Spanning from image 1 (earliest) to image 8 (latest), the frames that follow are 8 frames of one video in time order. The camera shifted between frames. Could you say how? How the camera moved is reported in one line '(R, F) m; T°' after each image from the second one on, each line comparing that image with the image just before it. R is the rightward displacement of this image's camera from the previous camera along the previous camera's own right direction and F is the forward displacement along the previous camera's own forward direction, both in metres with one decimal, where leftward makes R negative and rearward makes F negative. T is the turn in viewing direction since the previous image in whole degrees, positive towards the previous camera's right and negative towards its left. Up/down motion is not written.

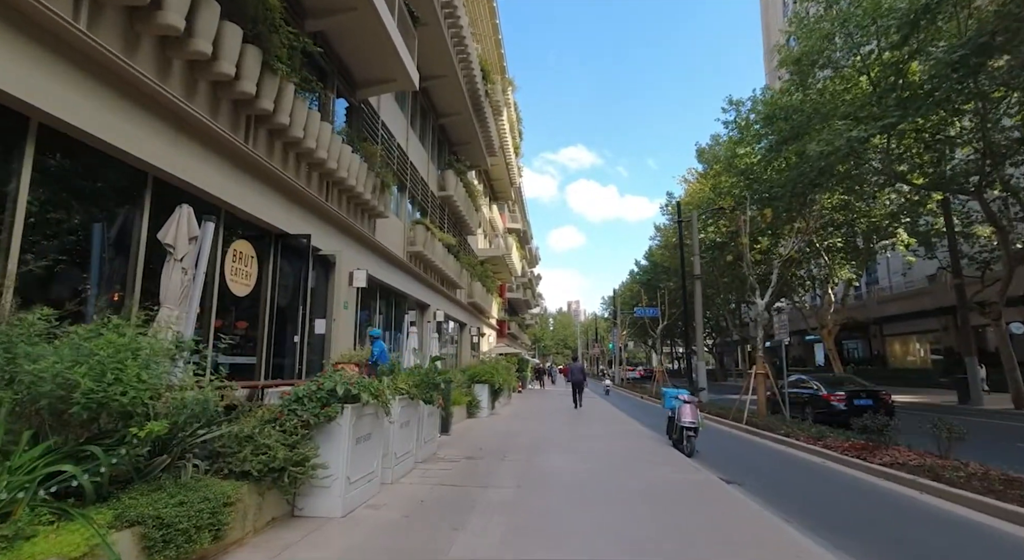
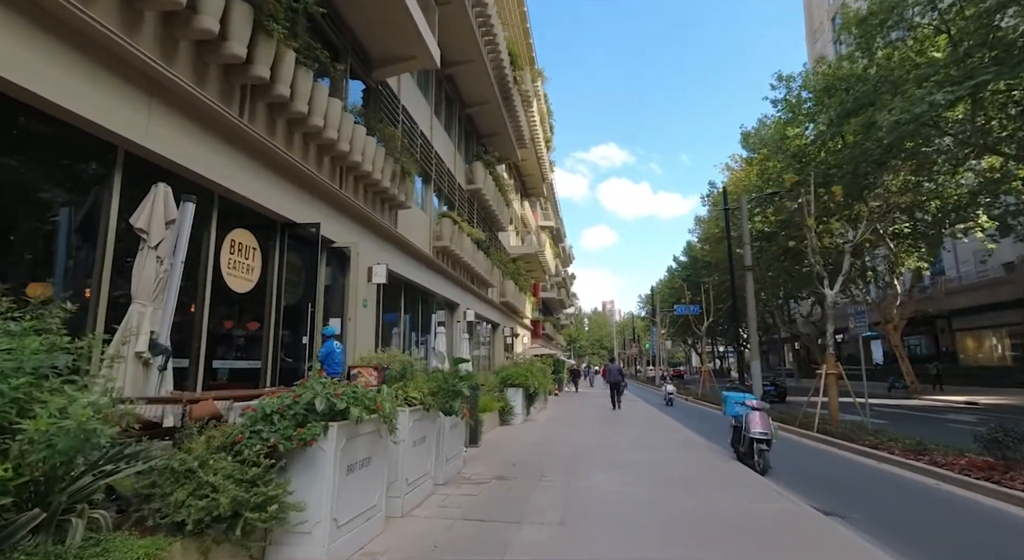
(0.0, +1.2) m; -4°
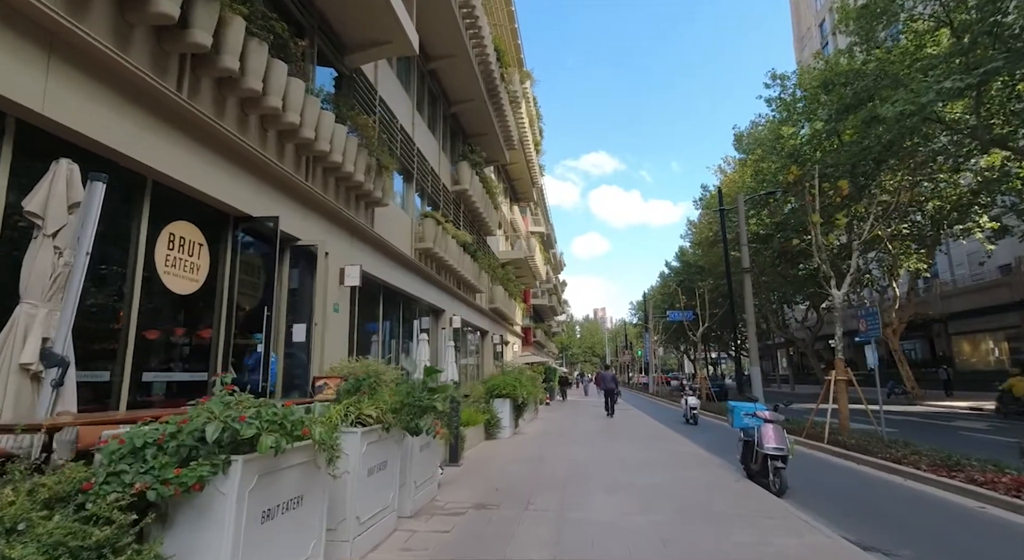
(+0.1, +0.9) m; +1°
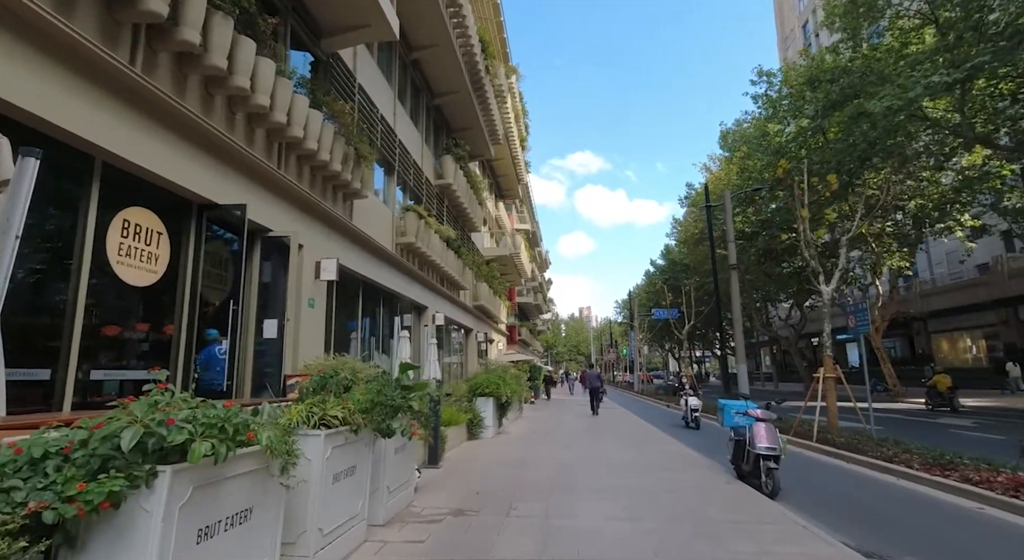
(0.0, +0.4) m; +2°
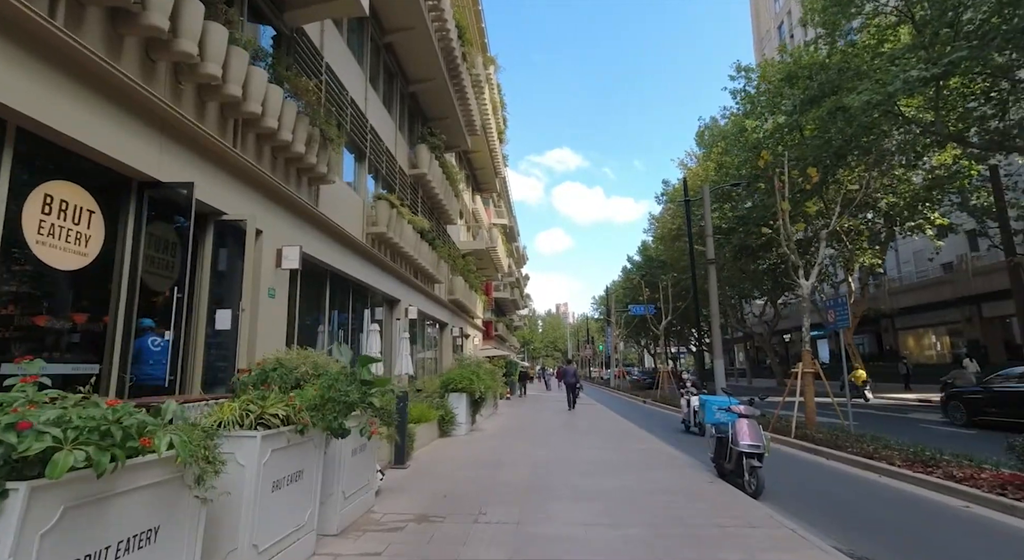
(+0.1, +0.4) m; +3°
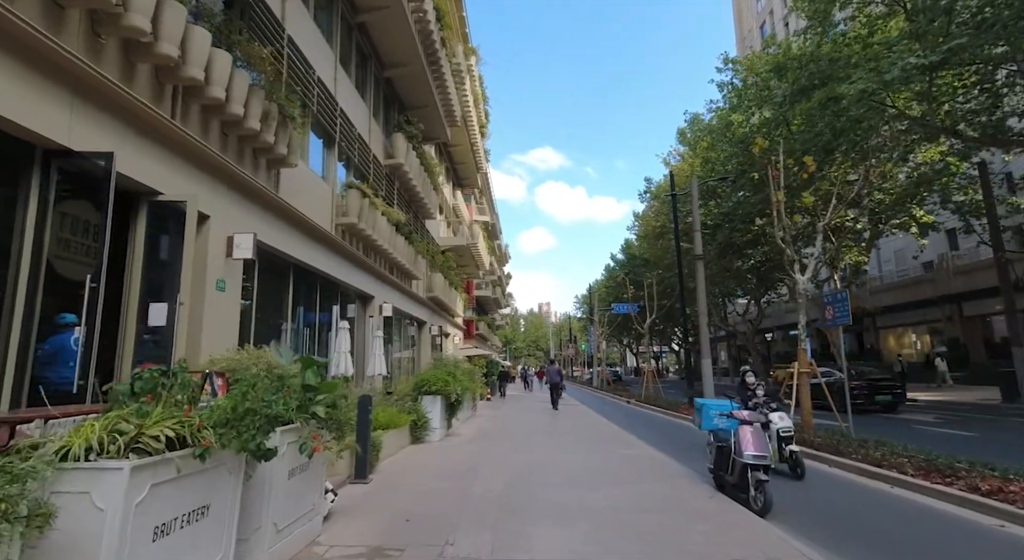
(+0.1, +0.8) m; +2°
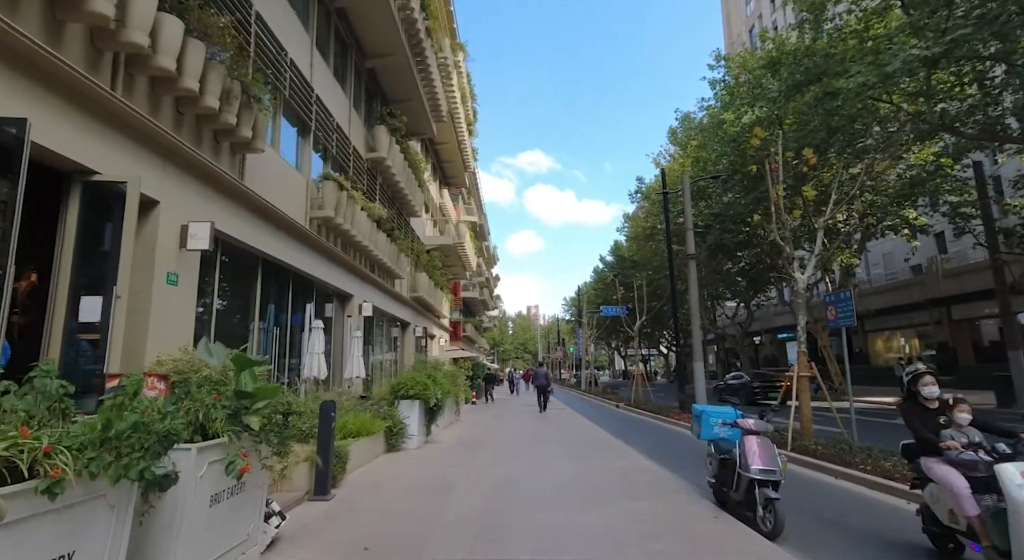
(+0.1, +0.6) m; +1°
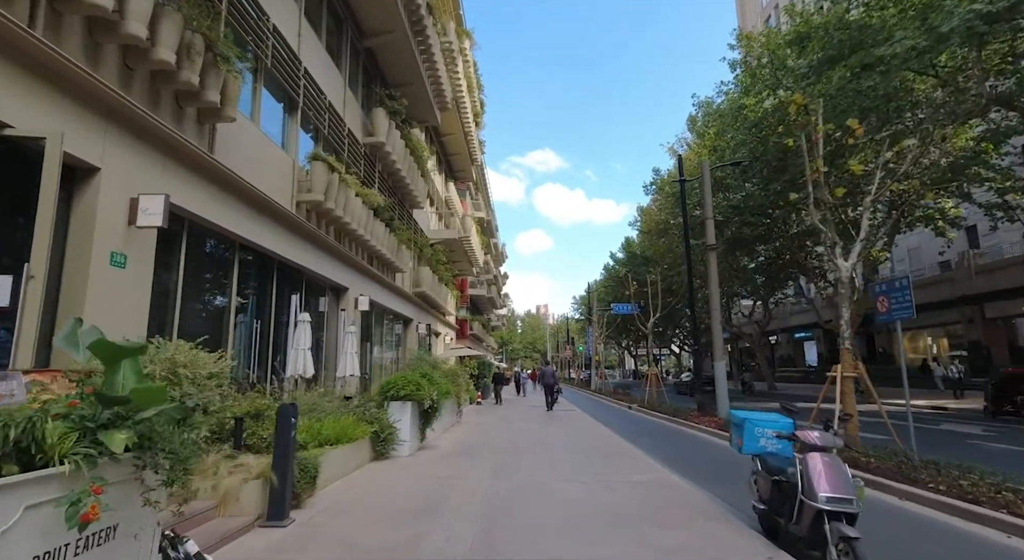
(+0.1, +1.1) m; -1°
